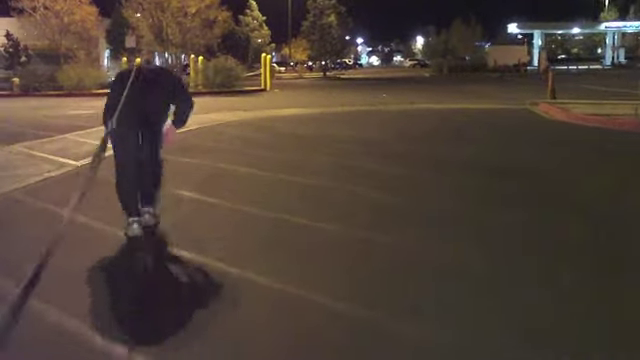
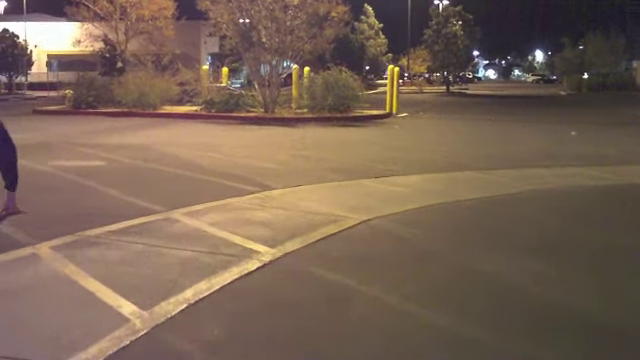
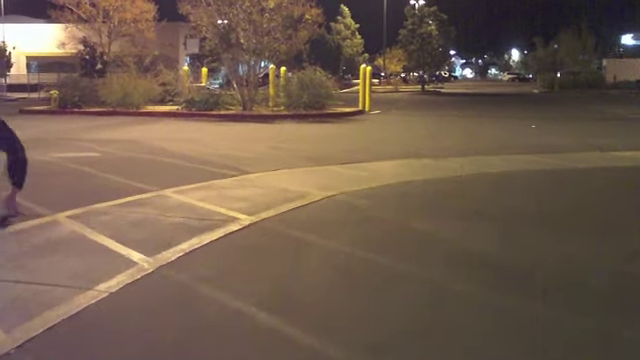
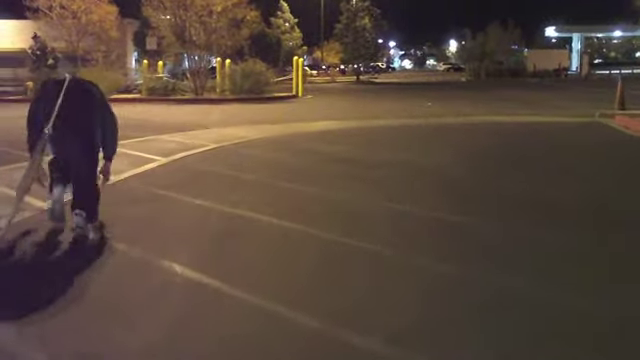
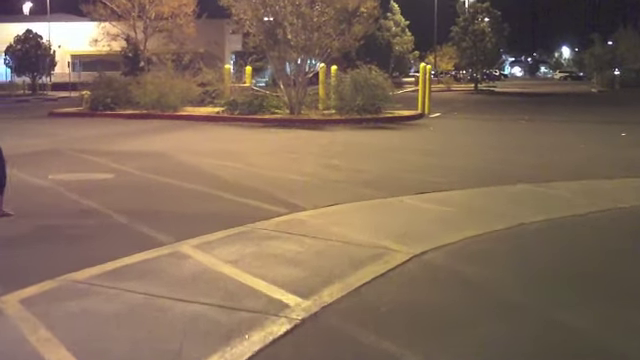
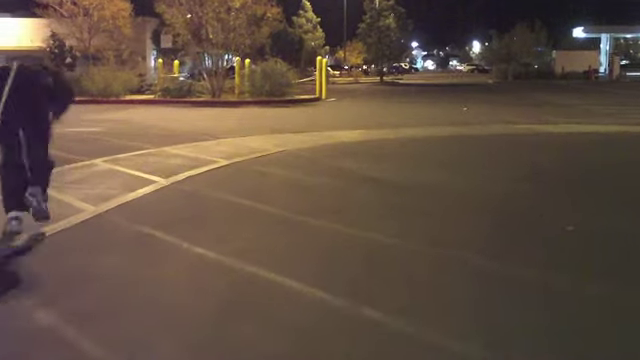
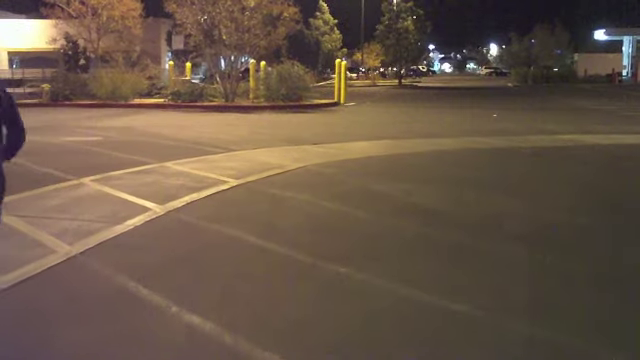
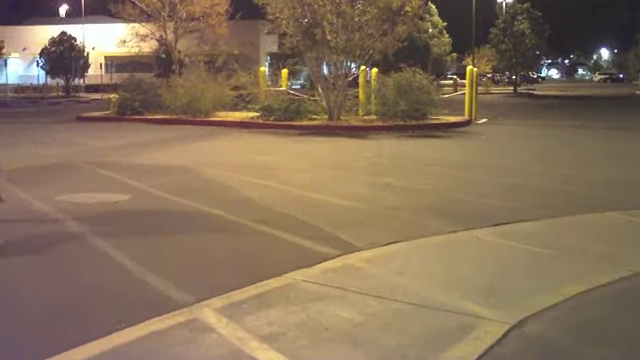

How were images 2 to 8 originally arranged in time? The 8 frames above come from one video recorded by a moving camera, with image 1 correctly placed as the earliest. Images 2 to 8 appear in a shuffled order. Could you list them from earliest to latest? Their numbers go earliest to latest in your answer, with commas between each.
4, 6, 7, 3, 2, 5, 8
